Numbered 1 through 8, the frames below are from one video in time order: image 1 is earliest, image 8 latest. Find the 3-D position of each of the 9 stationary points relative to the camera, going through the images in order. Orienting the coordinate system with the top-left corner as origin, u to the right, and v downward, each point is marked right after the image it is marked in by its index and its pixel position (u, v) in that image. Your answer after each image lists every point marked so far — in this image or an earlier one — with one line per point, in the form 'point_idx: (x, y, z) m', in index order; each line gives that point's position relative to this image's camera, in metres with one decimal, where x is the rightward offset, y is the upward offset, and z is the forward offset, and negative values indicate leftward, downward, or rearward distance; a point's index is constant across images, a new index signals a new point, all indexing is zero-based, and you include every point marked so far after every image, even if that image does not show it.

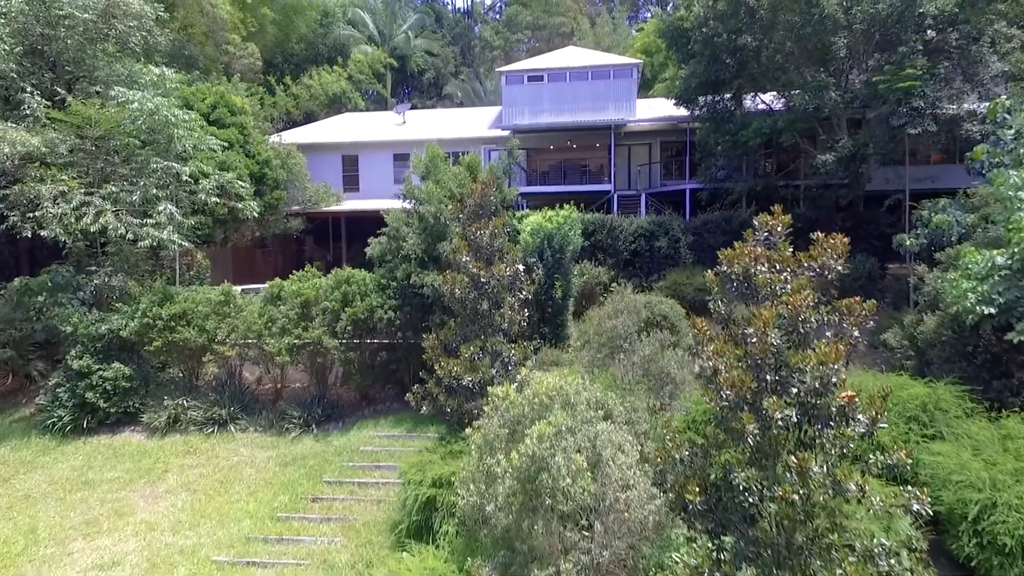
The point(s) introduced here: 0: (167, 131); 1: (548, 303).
0: (-37.0, +16.8, +17.7) m
1: (+3.7, -1.6, +17.0) m
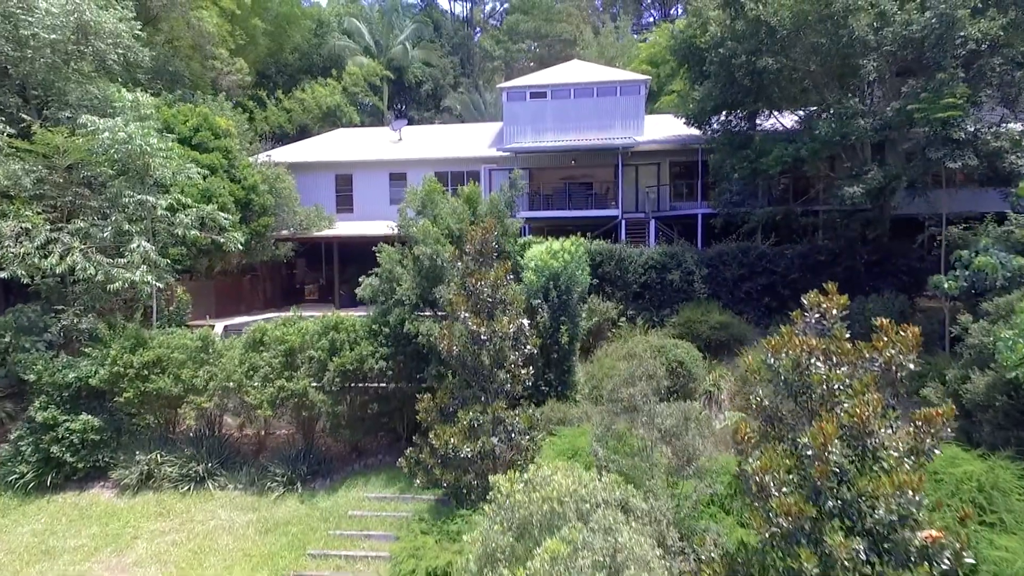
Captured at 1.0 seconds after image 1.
0: (-36.8, +12.7, +16.4) m
1: (+3.9, -5.7, +15.7) m
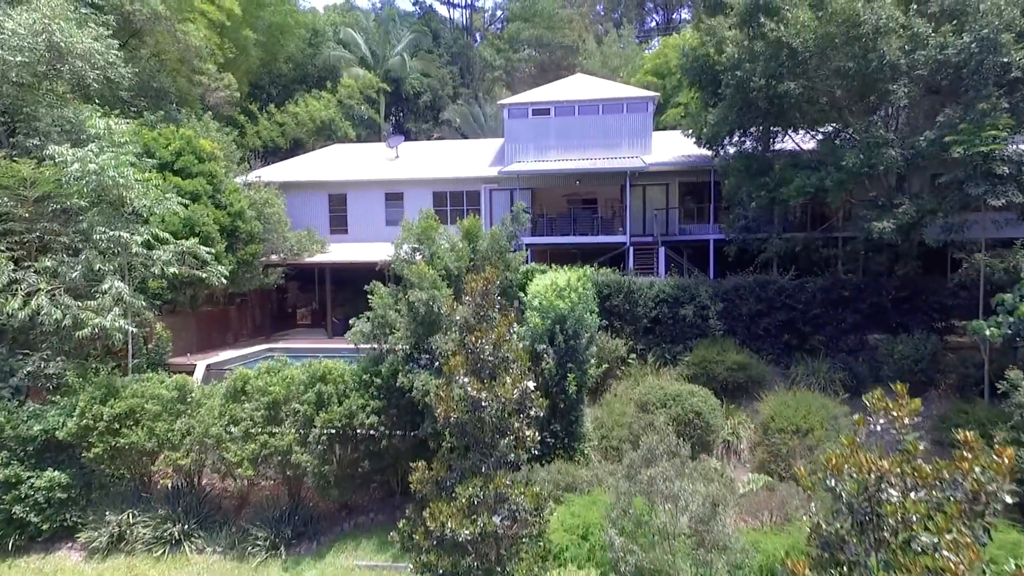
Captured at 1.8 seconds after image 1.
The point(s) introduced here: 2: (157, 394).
0: (-36.5, +8.8, +15.2) m
1: (+4.2, -9.5, +14.5) m
2: (-30.6, -9.1, +14.3) m
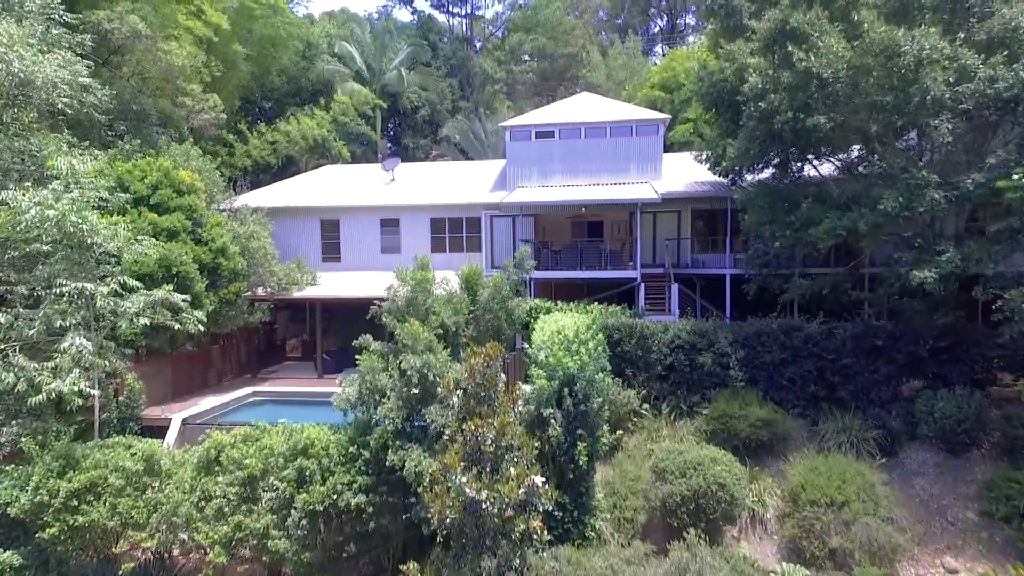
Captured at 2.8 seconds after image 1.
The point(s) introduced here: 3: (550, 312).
0: (-36.2, +4.2, +13.8) m
1: (+4.5, -14.1, +13.1) m
2: (-30.3, -13.7, +12.8) m
3: (+3.2, -3.4, +17.7) m
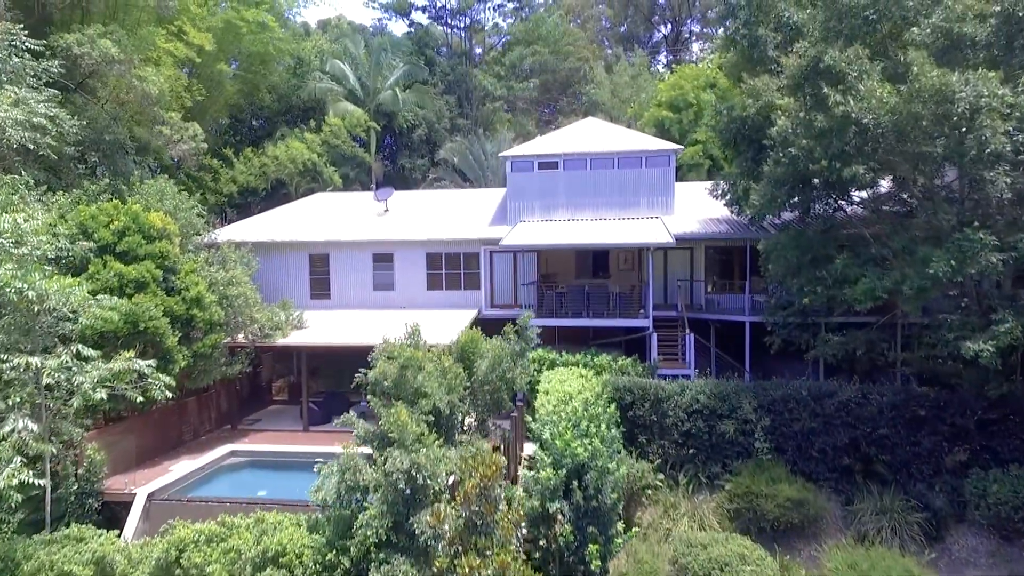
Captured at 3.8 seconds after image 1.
0: (-36.1, -1.2, +12.2) m
1: (+4.6, -19.5, +11.5) m
2: (-30.2, -19.0, +11.3) m
3: (+3.3, -8.8, +16.1) m
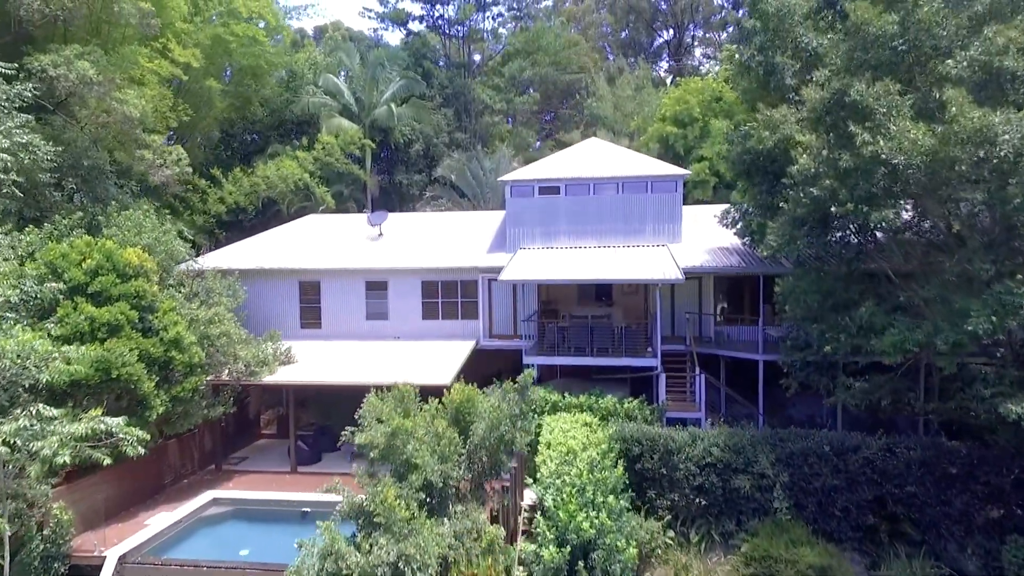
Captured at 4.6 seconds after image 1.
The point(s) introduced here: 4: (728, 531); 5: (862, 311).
0: (-36.2, -5.0, +11.2) m
1: (+4.6, -23.4, +10.4) m
2: (-30.2, -22.9, +10.2) m
3: (+3.2, -12.6, +15.1) m
4: (+18.5, -20.8, +14.1) m
5: (+27.5, -1.8, +13.0) m
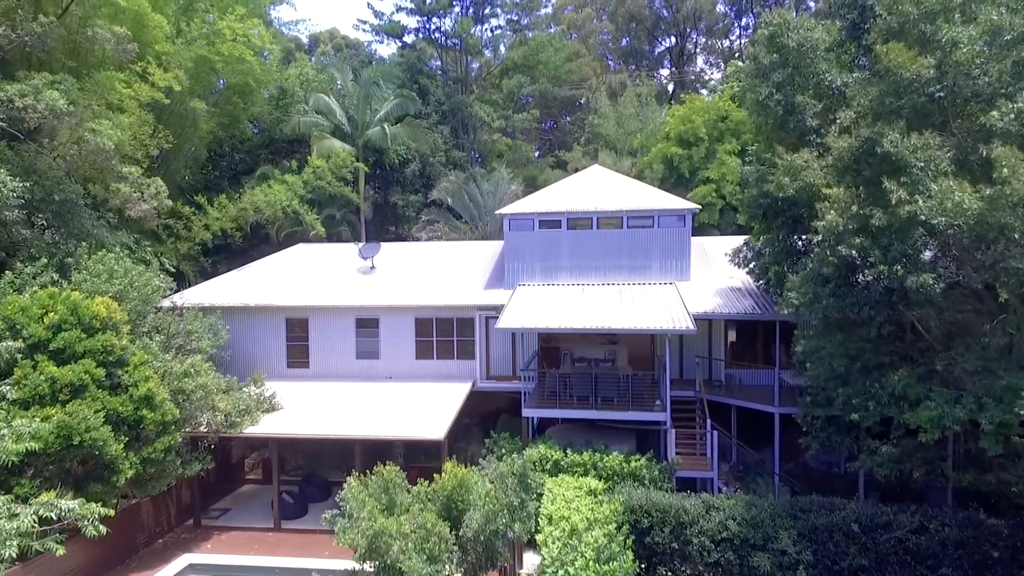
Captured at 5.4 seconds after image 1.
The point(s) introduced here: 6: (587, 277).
0: (-36.3, -9.7, +10.0) m
1: (+4.4, -28.0, +9.2) m
2: (-30.4, -27.6, +9.0) m
3: (+3.1, -17.3, +13.9) m
4: (+18.3, -25.5, +12.9) m
5: (+27.4, -6.4, +11.8) m
6: (+8.9, +1.3, +19.5) m
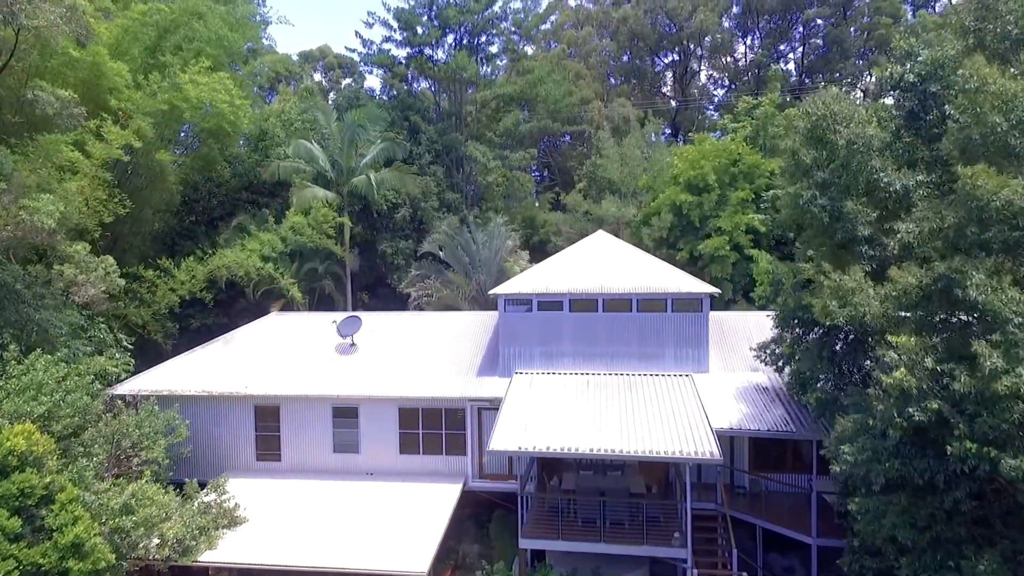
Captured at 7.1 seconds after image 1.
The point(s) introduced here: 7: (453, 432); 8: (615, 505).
0: (-36.8, -19.2, +7.8) m
1: (+4.0, -37.4, +6.9) m
2: (-30.8, -37.1, +6.7) m
3: (+2.6, -26.7, +11.6) m
4: (+17.9, -34.9, +10.6) m
5: (+26.9, -15.8, +9.6) m
6: (+8.5, -8.1, +17.4) m
7: (-6.3, -15.7, +18.0) m
8: (+9.1, -19.1, +14.9) m
